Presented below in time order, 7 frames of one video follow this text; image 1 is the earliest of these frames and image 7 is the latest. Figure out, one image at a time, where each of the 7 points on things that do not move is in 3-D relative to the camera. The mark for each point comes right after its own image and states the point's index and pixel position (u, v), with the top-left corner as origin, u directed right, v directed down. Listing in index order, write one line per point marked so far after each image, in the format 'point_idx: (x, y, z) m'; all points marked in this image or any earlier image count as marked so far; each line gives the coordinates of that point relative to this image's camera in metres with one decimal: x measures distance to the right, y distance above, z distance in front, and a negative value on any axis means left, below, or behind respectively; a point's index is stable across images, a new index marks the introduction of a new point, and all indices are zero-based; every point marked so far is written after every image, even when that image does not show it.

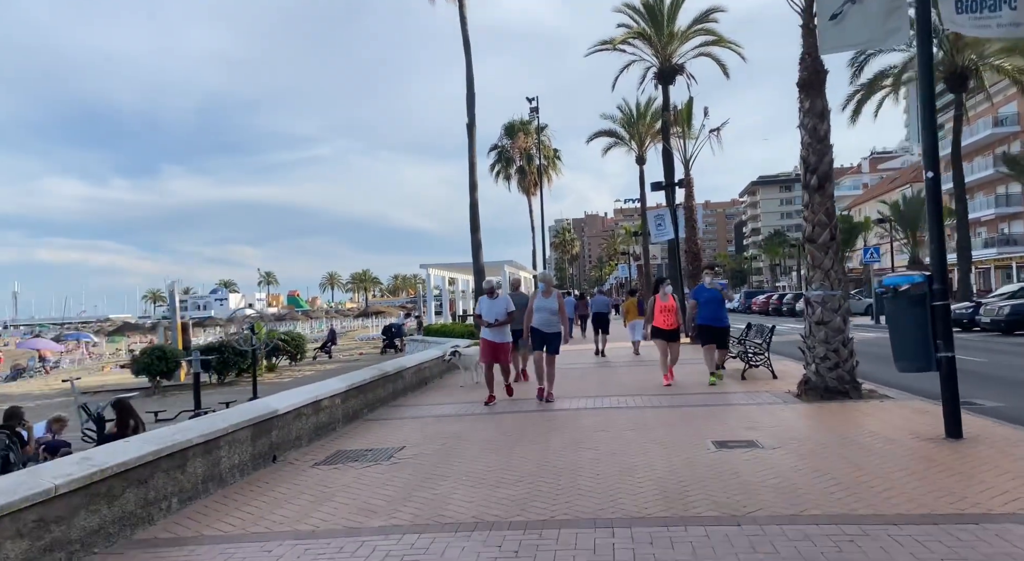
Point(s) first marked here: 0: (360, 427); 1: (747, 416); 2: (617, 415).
0: (-1.9, -1.9, +9.0) m
1: (+2.8, -1.6, +8.3) m
2: (+1.3, -1.7, +9.1) m
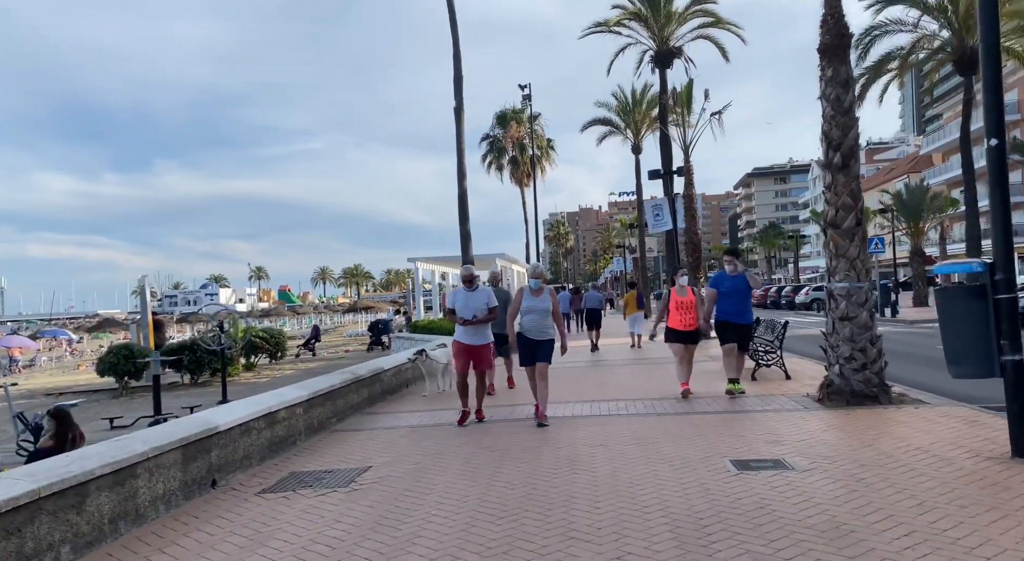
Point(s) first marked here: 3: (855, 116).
0: (-2.1, -1.8, +8.0) m
1: (+2.6, -1.5, +7.3) m
2: (+1.2, -1.6, +8.0) m
3: (+4.1, +1.9, +8.4) m
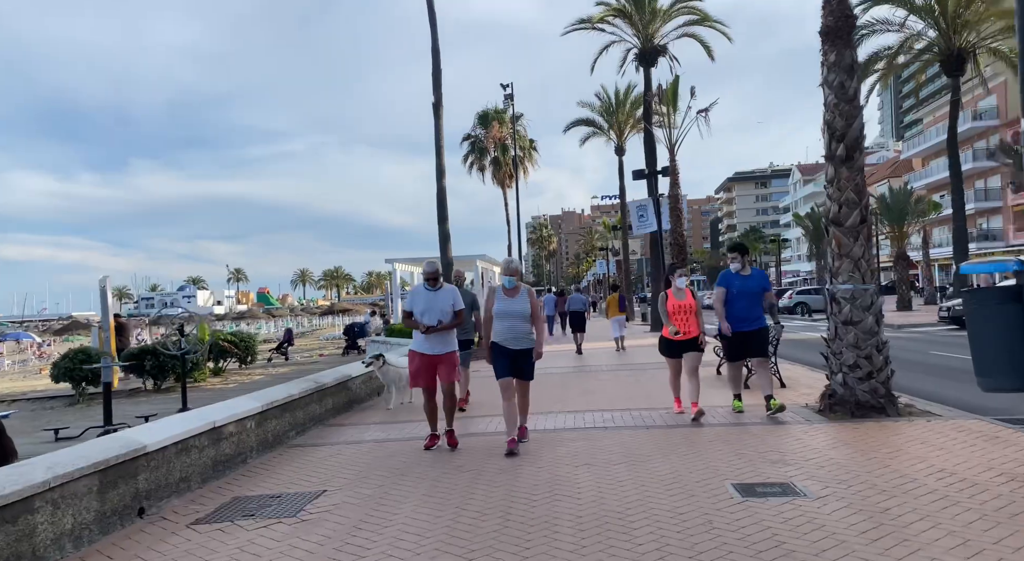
0: (-2.3, -1.8, +7.2) m
1: (+2.4, -1.5, +6.6) m
2: (+0.9, -1.6, +7.3) m
3: (+3.8, +1.9, +7.8) m
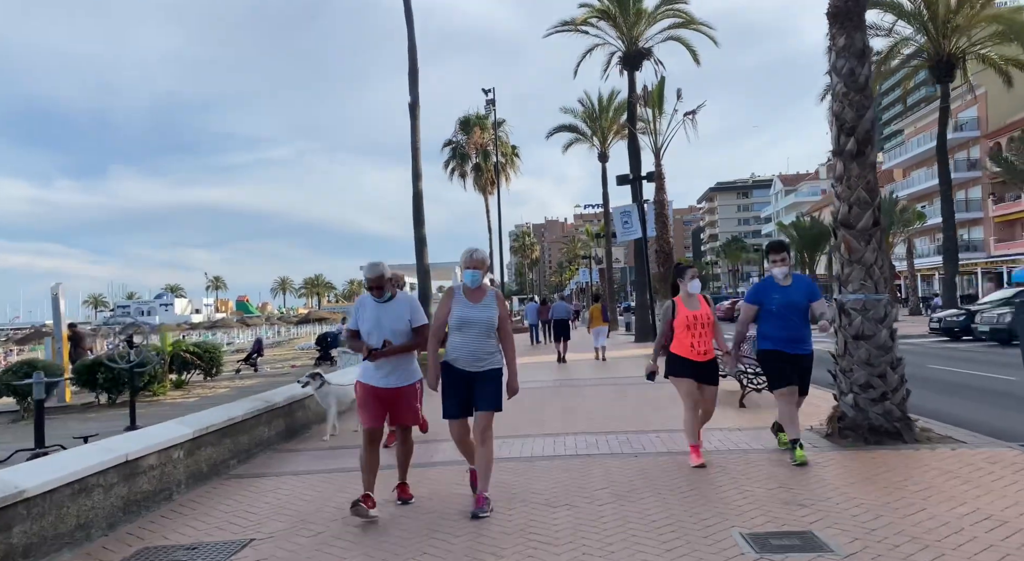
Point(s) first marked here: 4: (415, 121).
0: (-2.6, -1.9, +6.2) m
1: (+2.1, -1.6, +5.8) m
2: (+0.7, -1.7, +6.4) m
3: (+3.5, +1.8, +7.0) m
4: (-2.6, +4.3, +19.1) m
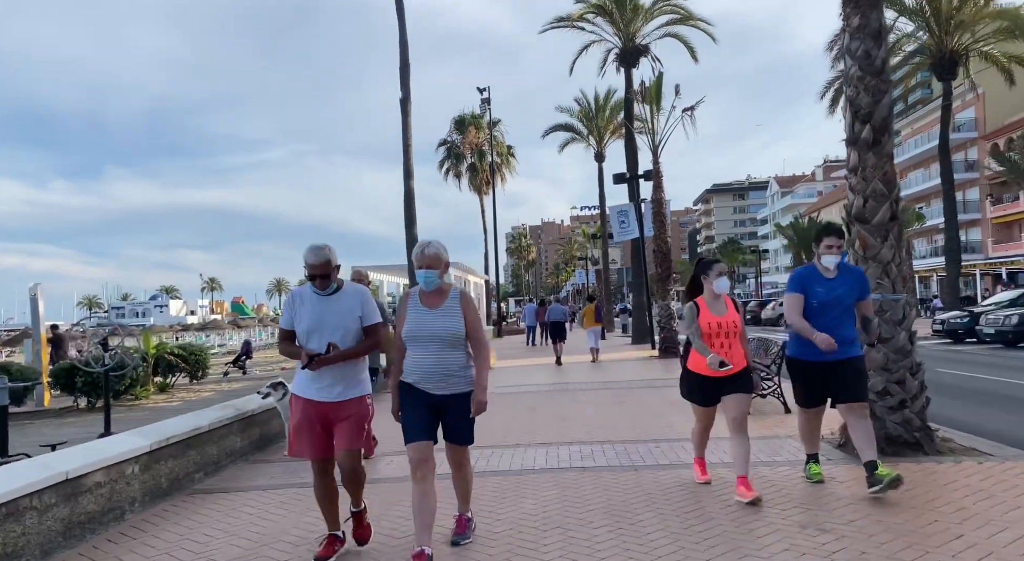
0: (-2.7, -1.8, +5.7) m
1: (+2.0, -1.6, +5.2) m
2: (+0.6, -1.7, +5.9) m
3: (+3.4, +1.8, +6.5) m
4: (-2.8, +4.3, +18.6) m
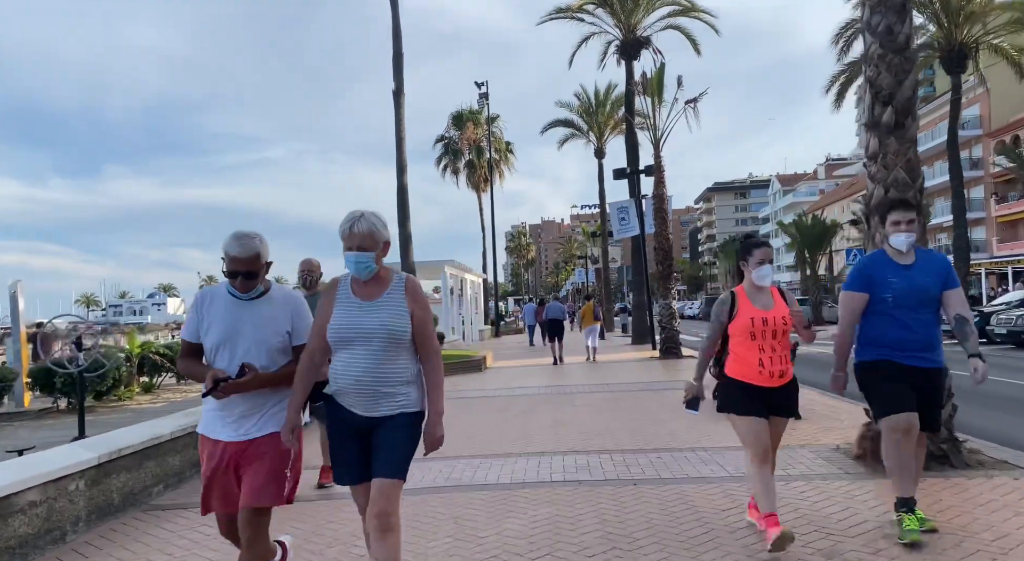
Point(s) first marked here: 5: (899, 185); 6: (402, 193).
0: (-2.8, -1.8, +5.1) m
1: (+1.9, -1.5, +4.7) m
2: (+0.5, -1.7, +5.3) m
3: (+3.3, +1.9, +5.9) m
4: (-2.9, +4.3, +18.0) m
5: (+3.2, +0.8, +5.9) m
6: (-2.8, +2.2, +17.9) m
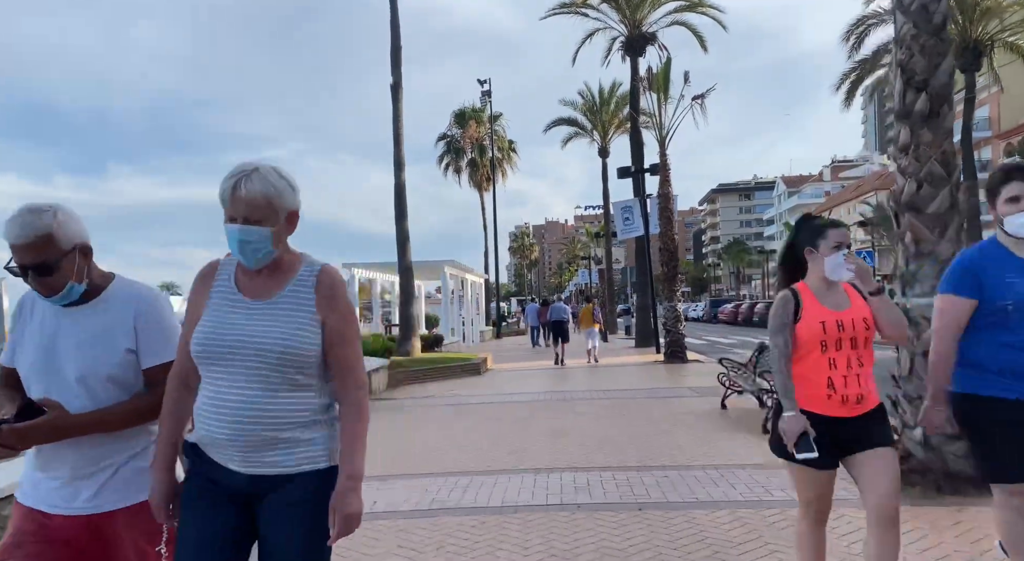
0: (-2.8, -1.8, +4.6) m
1: (+1.9, -1.6, +4.1) m
2: (+0.4, -1.7, +4.8) m
3: (+3.3, +1.8, +5.4) m
4: (-2.8, +4.3, +17.5) m
5: (+3.2, +0.8, +5.3) m
6: (-2.8, +2.2, +17.4) m
